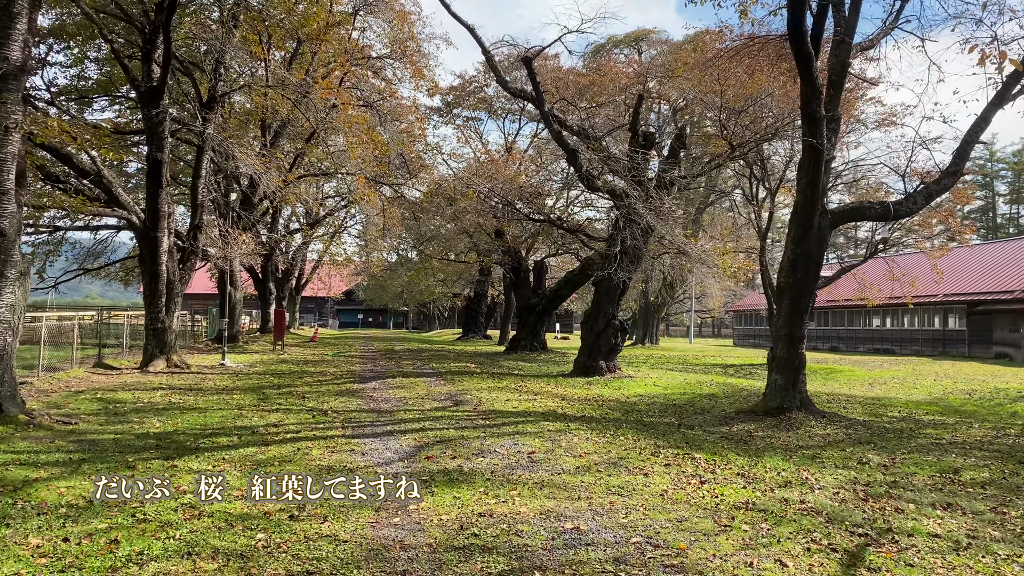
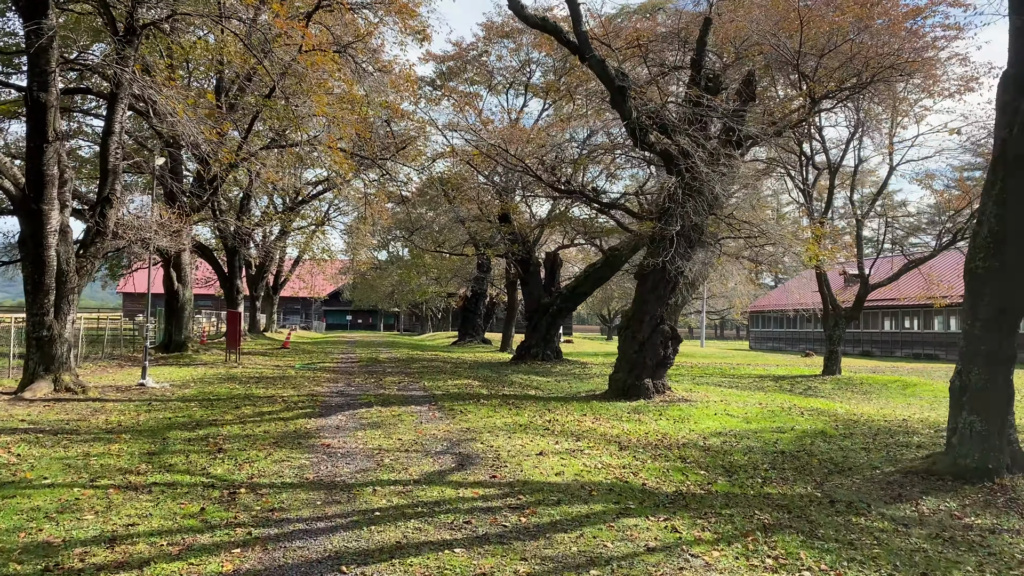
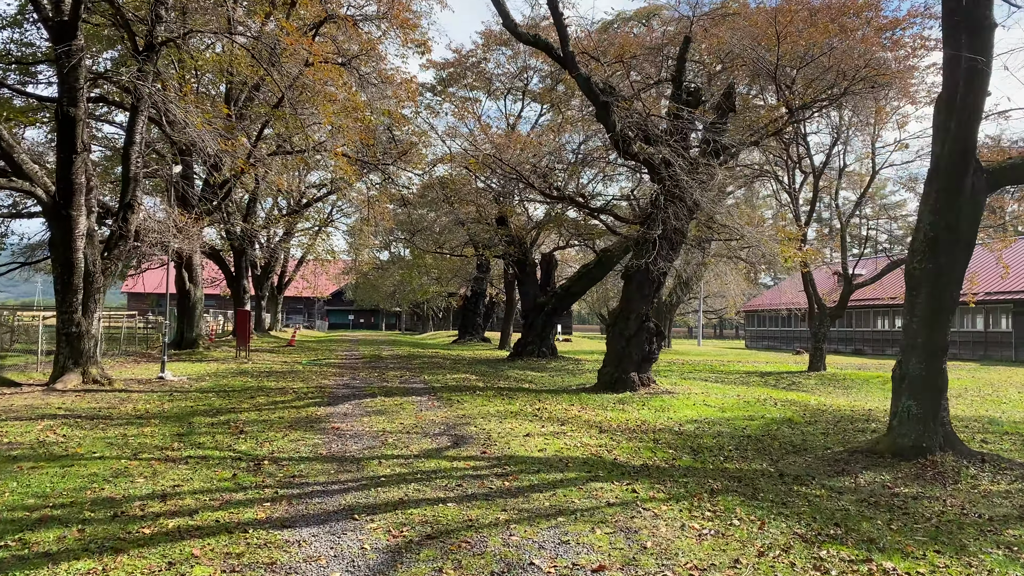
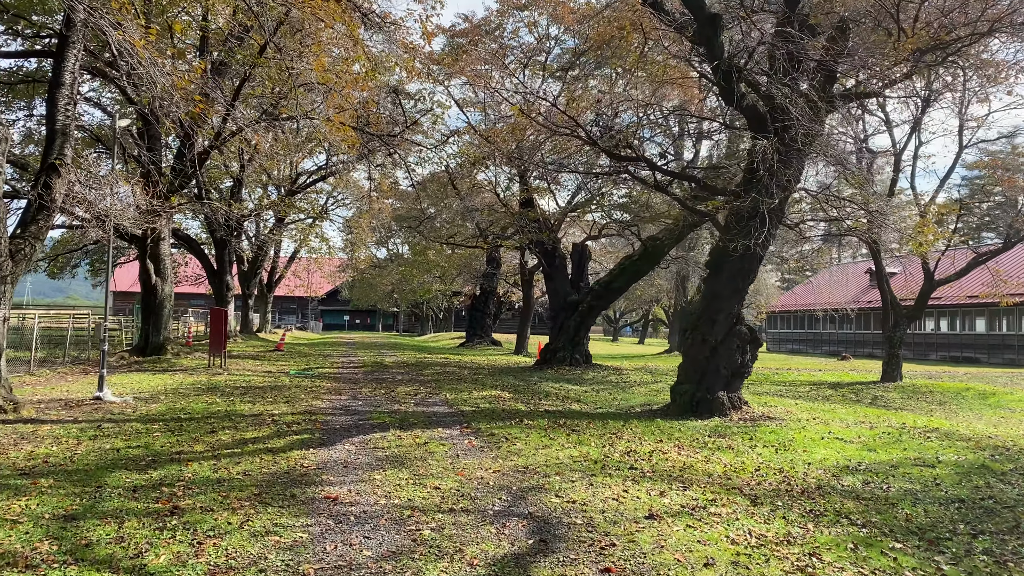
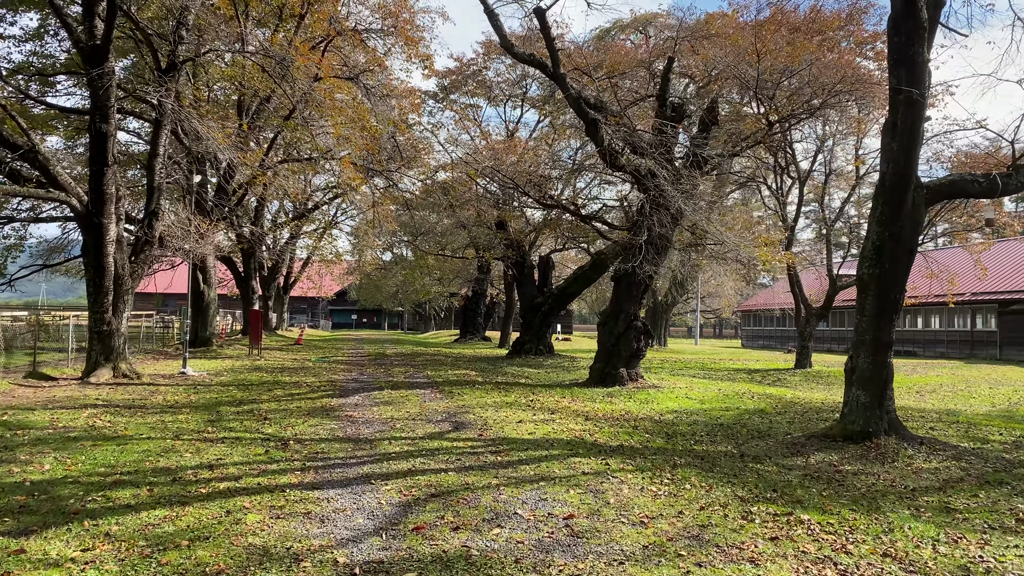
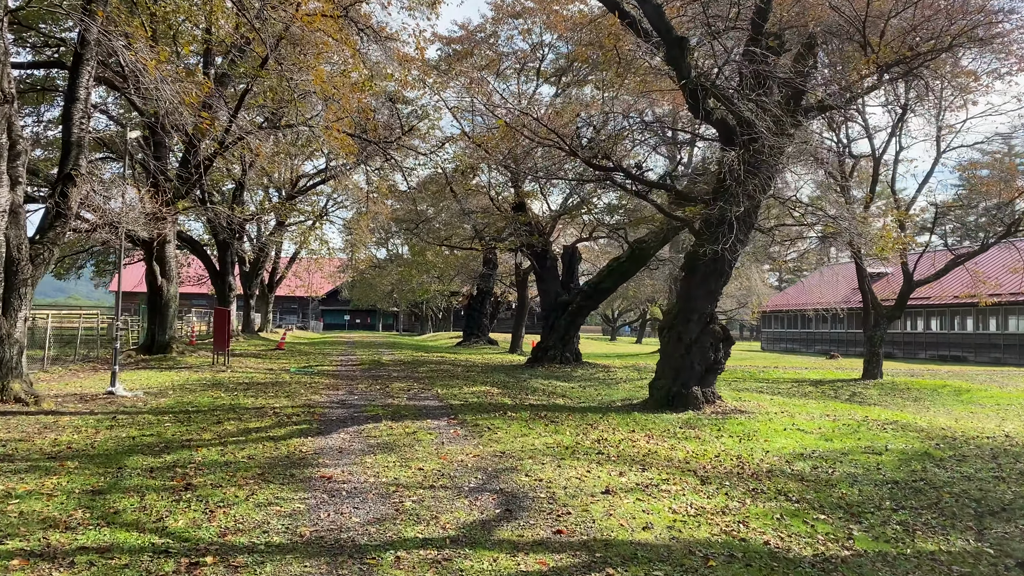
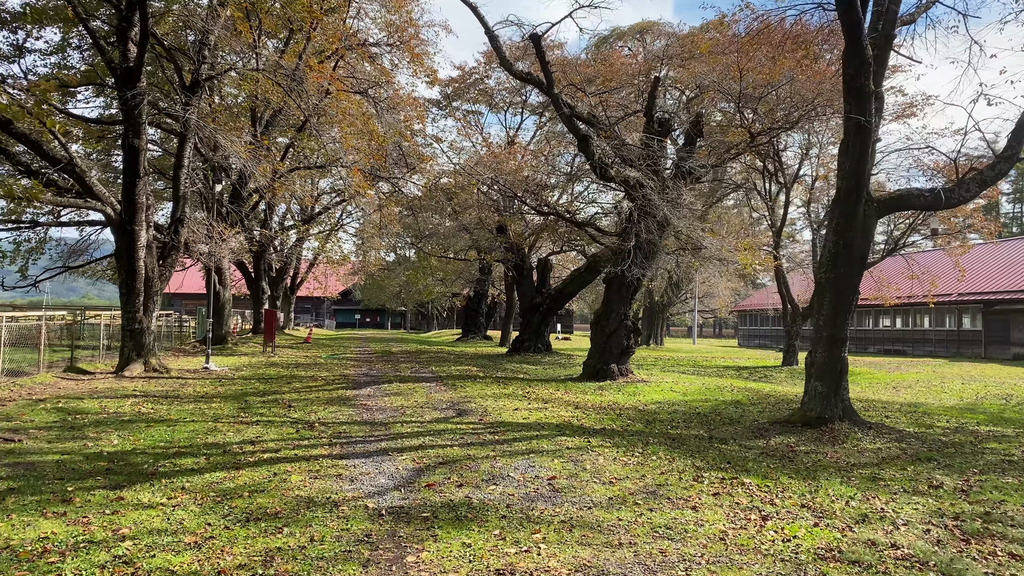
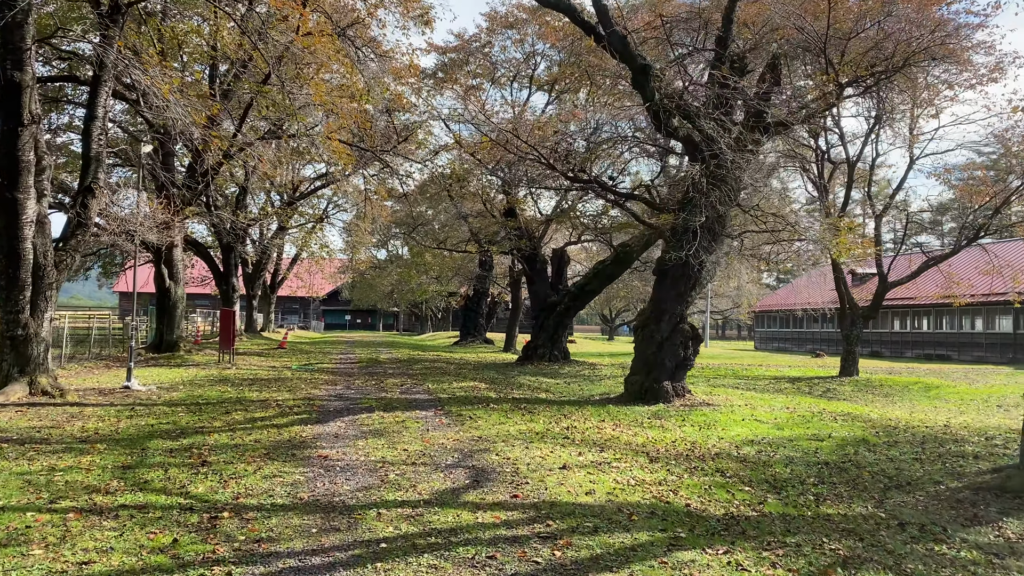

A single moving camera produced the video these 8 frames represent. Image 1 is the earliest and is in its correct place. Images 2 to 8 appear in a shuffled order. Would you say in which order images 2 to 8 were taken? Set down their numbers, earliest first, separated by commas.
7, 5, 3, 2, 8, 6, 4
